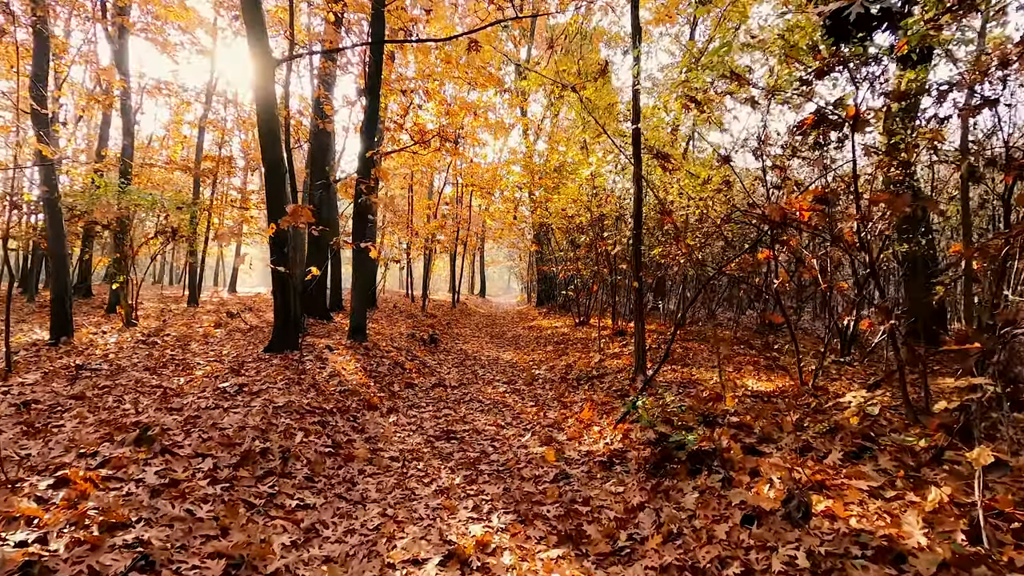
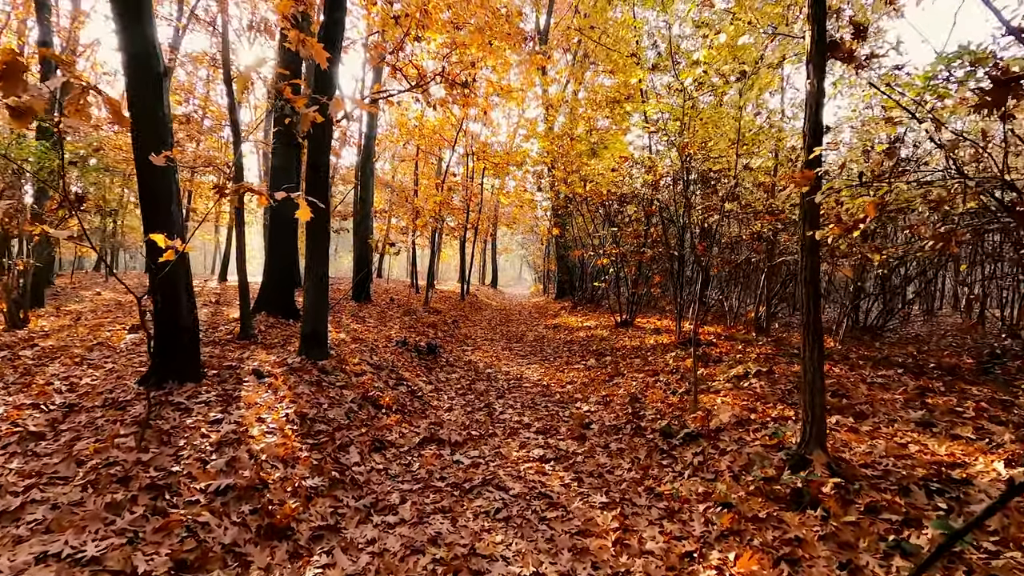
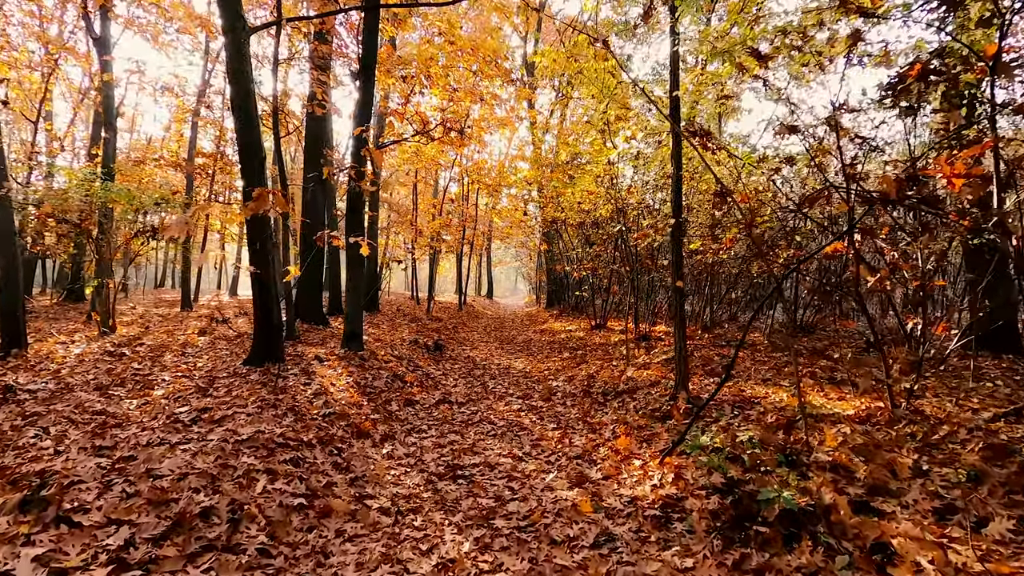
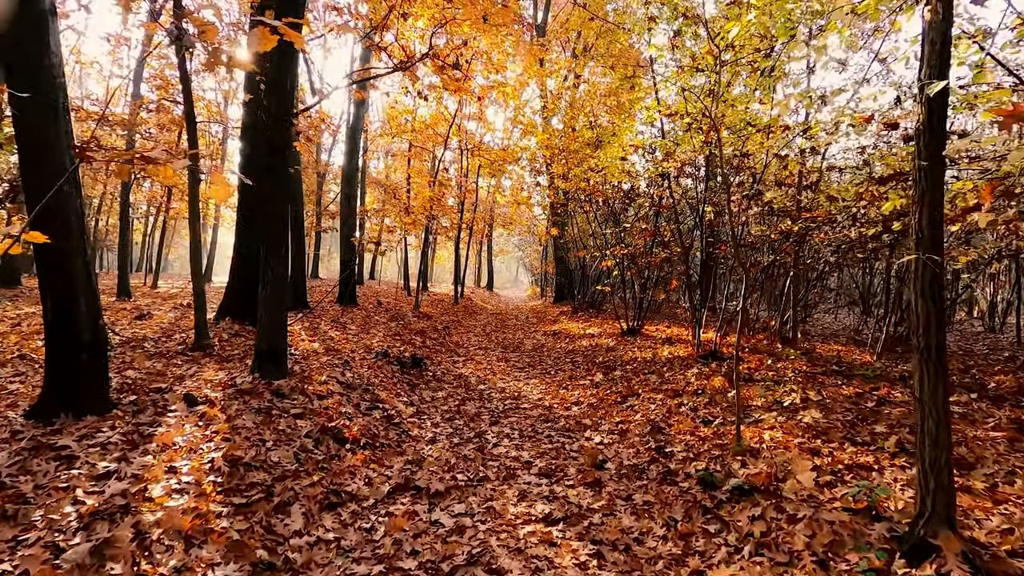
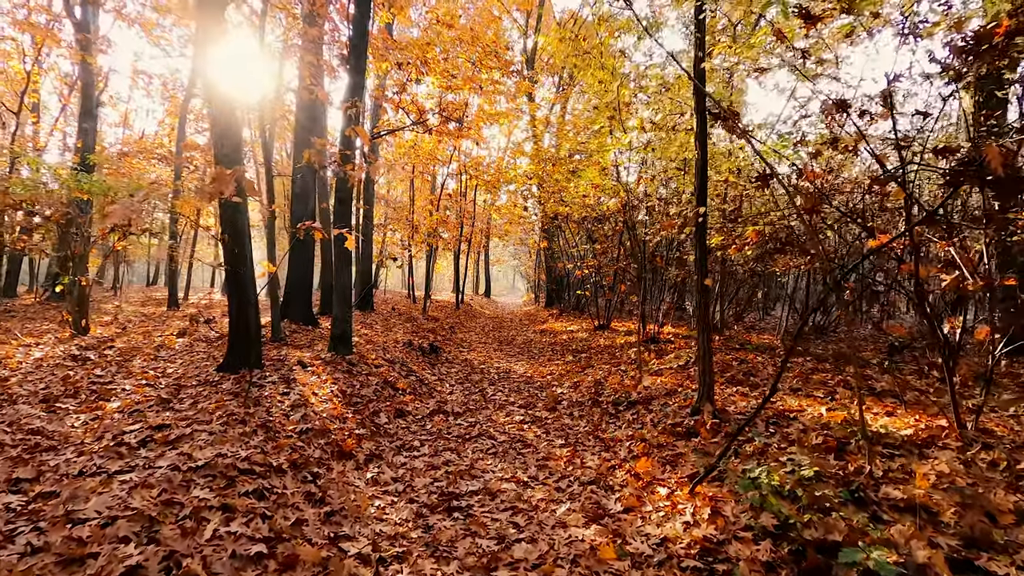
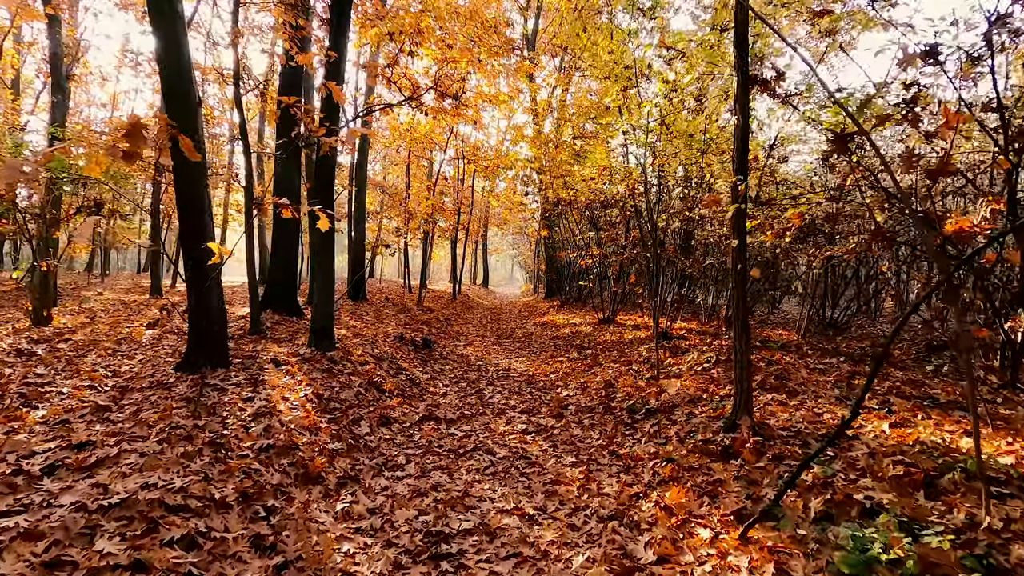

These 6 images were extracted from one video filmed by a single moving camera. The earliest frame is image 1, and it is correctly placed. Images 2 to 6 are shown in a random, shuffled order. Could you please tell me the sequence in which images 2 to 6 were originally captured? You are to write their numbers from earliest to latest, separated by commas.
3, 5, 6, 2, 4
